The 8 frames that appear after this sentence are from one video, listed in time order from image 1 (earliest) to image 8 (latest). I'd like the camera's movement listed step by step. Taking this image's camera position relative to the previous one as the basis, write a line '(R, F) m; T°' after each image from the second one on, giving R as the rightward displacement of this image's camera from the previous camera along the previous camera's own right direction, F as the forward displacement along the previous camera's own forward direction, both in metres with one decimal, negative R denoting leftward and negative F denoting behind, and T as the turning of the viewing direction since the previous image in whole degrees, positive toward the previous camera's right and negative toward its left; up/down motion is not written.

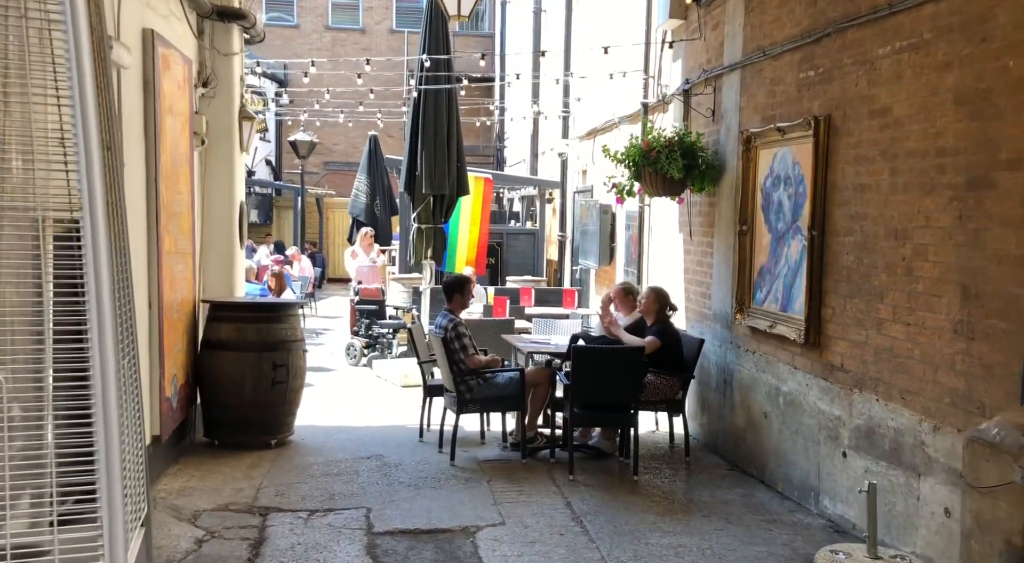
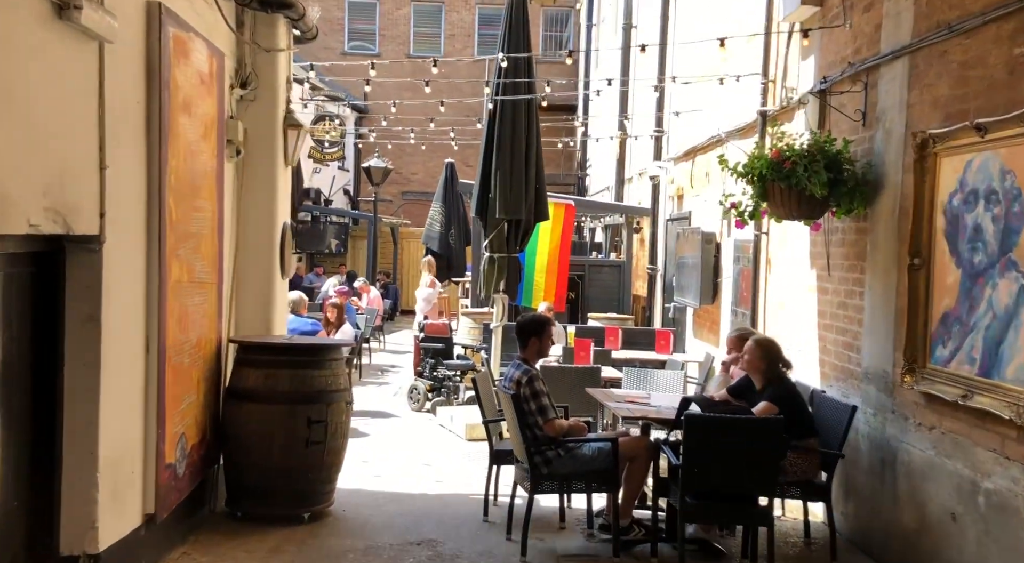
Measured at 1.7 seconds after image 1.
(-0.1, +1.6) m; -4°
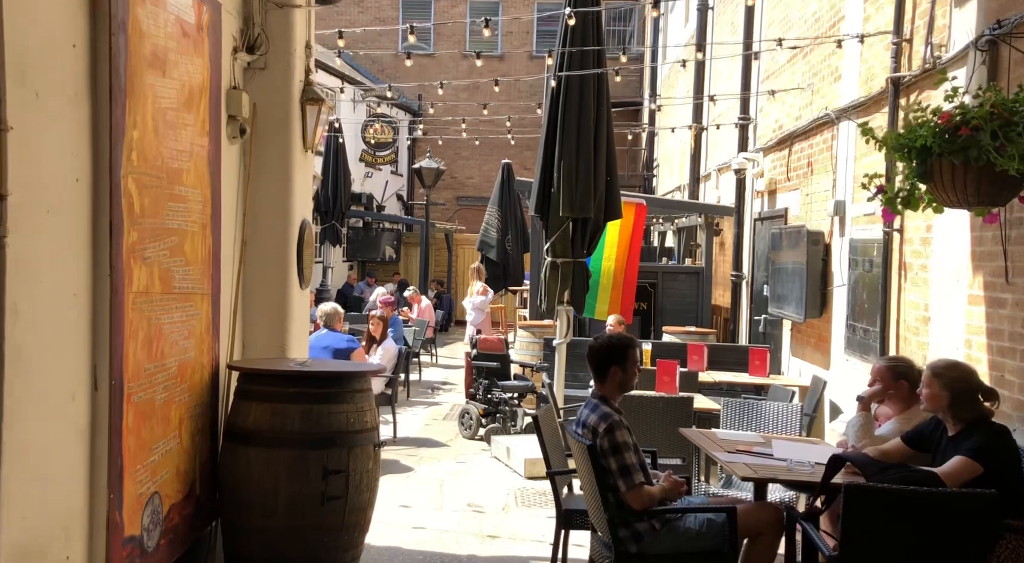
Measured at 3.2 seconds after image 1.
(-0.1, +1.6) m; -3°
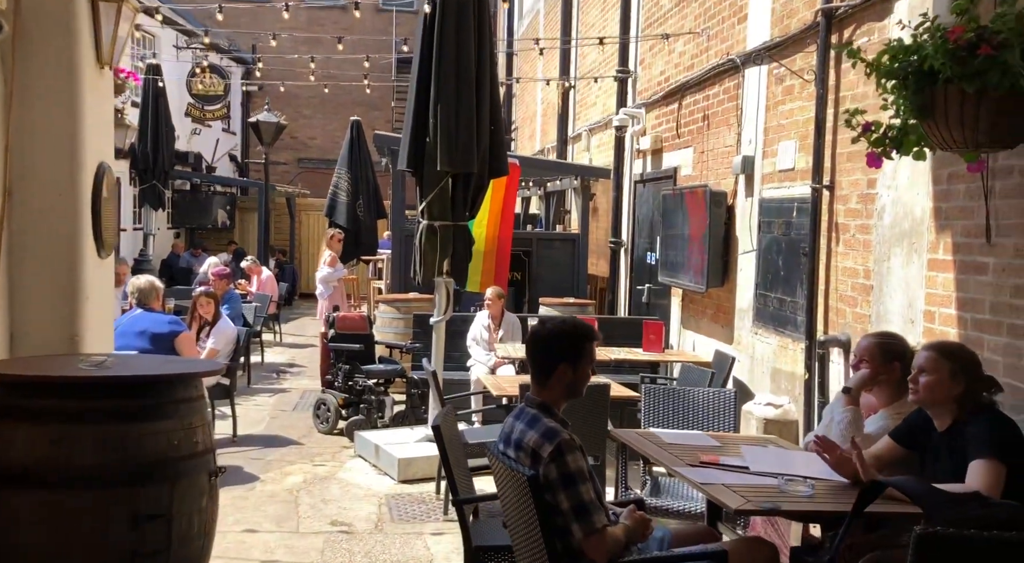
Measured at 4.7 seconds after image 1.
(-0.2, +1.2) m; +8°
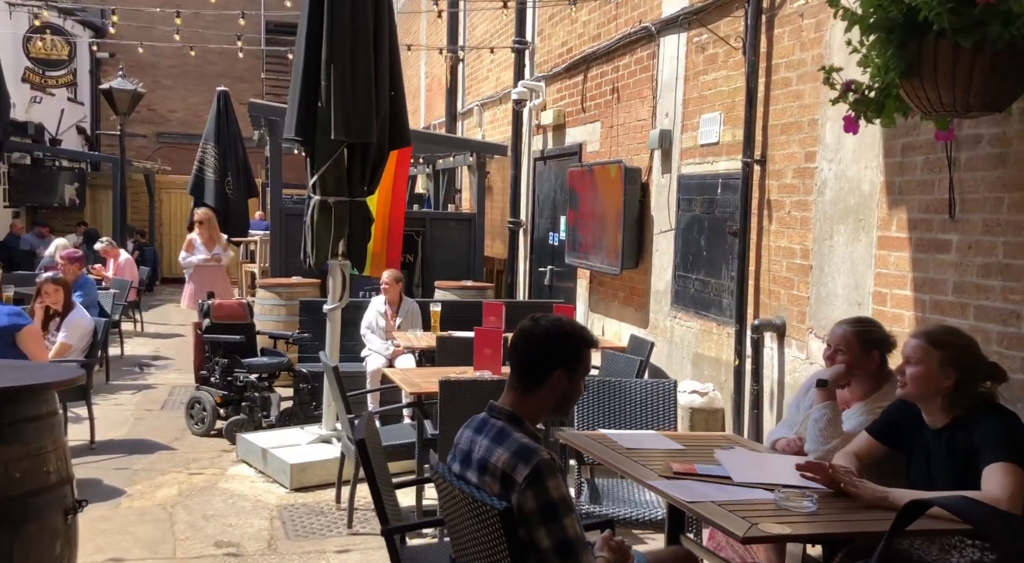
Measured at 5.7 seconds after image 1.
(-0.2, +0.6) m; +7°
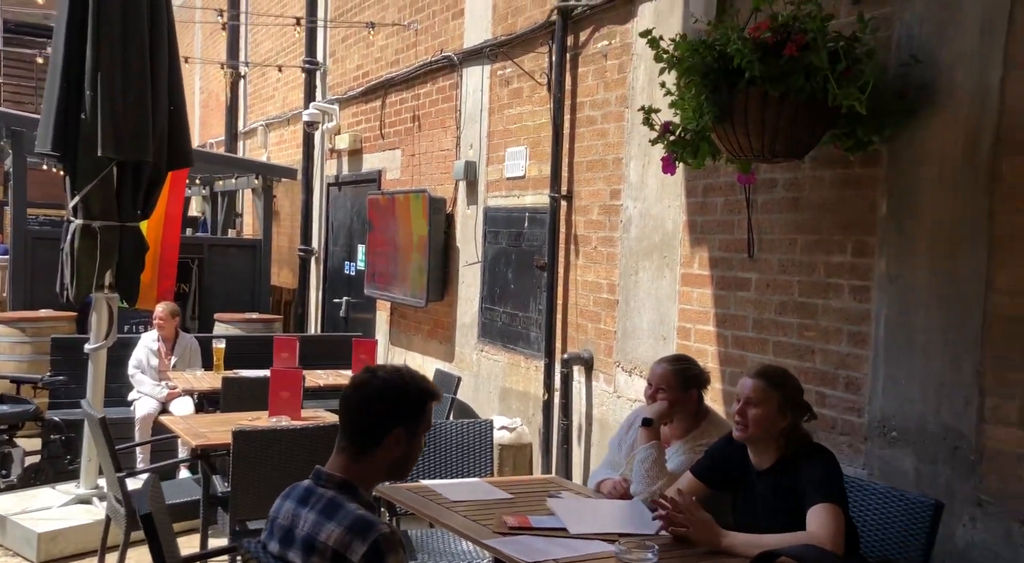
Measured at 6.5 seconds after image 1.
(-0.5, +0.2) m; +14°
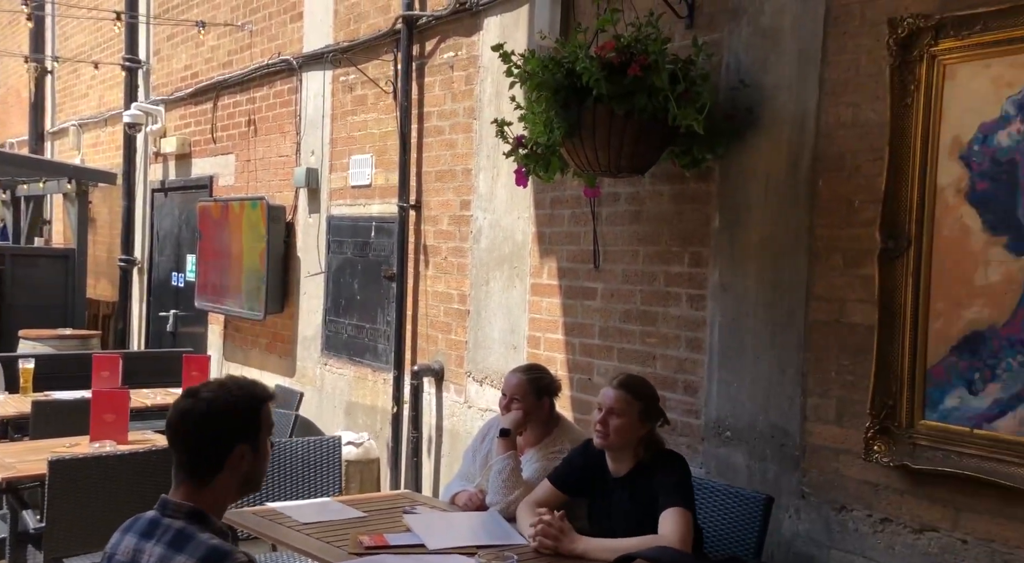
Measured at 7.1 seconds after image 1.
(-0.7, +0.1) m; +15°
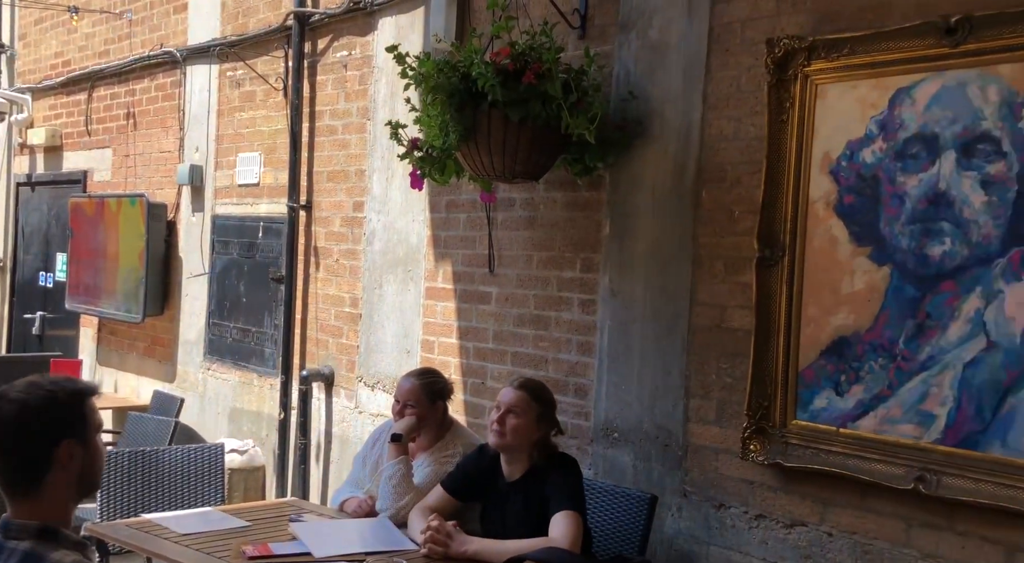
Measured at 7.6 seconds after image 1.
(-0.5, 0.0) m; +10°
